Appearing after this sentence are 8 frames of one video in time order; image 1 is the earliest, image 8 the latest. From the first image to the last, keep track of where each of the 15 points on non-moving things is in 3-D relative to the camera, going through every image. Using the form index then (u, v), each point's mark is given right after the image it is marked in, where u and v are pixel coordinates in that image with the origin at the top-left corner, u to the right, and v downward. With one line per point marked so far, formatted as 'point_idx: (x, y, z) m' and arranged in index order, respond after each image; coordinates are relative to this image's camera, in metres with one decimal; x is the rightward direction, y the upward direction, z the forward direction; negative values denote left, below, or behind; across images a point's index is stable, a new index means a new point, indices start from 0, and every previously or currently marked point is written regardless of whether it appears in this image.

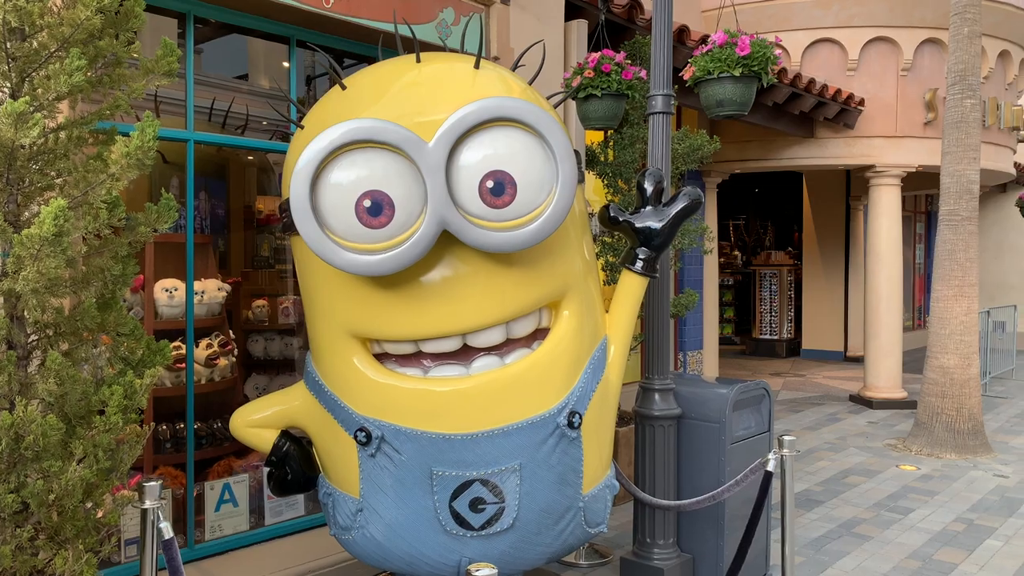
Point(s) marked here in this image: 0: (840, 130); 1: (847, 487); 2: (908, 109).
0: (+3.9, +1.9, +9.6) m
1: (+2.7, -1.6, +6.5) m
2: (+4.7, +2.1, +9.6) m
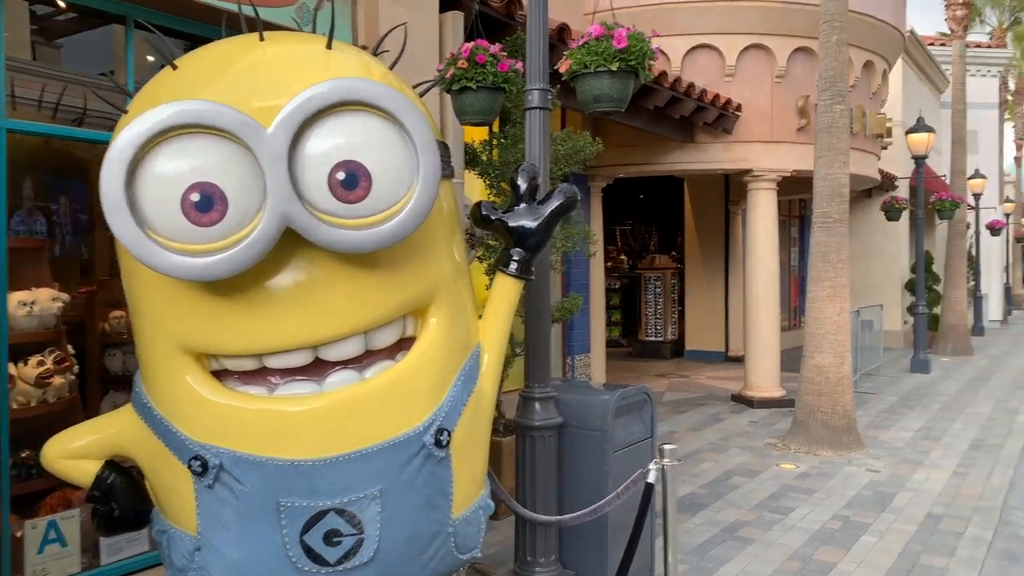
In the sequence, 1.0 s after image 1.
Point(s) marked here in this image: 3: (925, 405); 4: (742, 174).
0: (+2.5, +1.9, +9.8) m
1: (+1.8, -1.6, +6.5) m
2: (+3.3, +2.1, +9.9) m
3: (+5.1, -1.4, +9.9) m
4: (+2.9, +1.4, +10.0) m
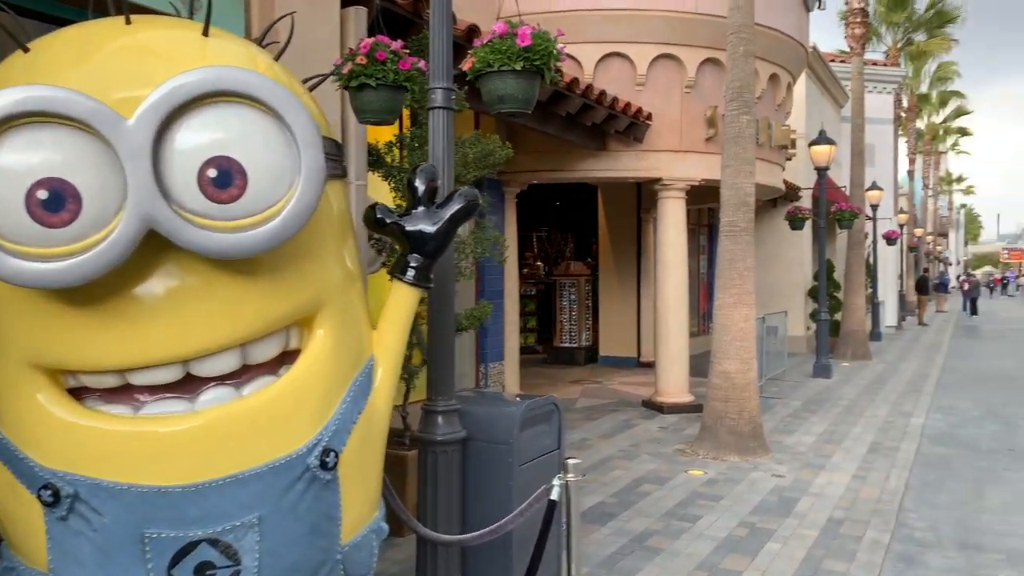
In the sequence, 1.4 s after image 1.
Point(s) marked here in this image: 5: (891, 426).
0: (+1.5, +1.8, +9.8) m
1: (+1.0, -1.7, +6.5) m
2: (+2.2, +2.0, +10.0) m
3: (+4.0, -1.5, +10.2) m
4: (+1.8, +1.3, +10.1) m
5: (+4.3, -1.6, +9.2) m
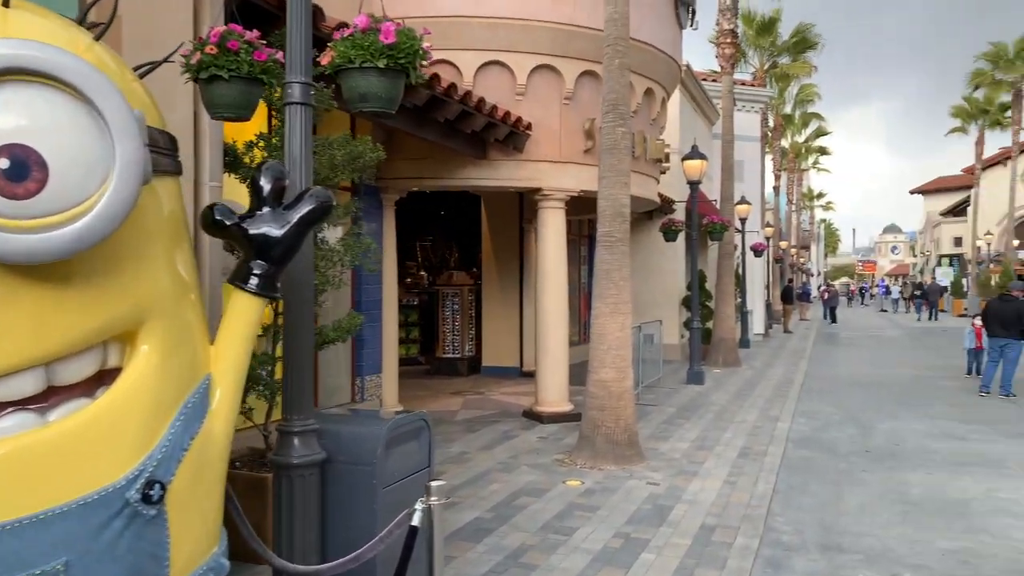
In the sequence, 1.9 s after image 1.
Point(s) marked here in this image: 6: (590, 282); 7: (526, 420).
0: (0.0, +1.7, +9.8) m
1: (0.0, -1.8, +6.4) m
2: (+0.7, +1.9, +10.1) m
3: (+2.4, -1.7, +10.5) m
4: (+0.3, +1.2, +10.1) m
5: (+2.9, -1.7, +9.5) m
6: (+1.6, +0.1, +16.5) m
7: (+0.2, -1.7, +10.4) m
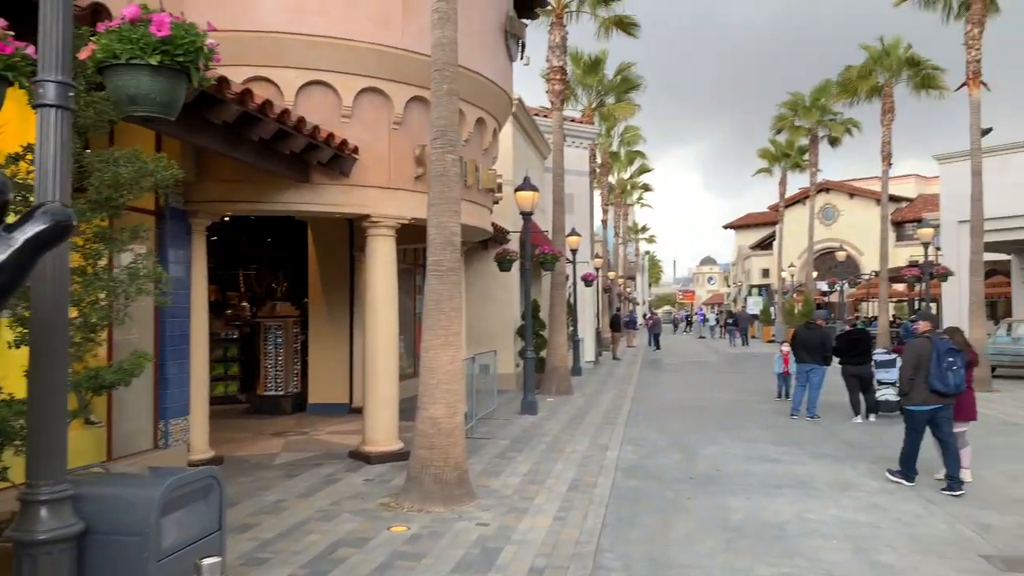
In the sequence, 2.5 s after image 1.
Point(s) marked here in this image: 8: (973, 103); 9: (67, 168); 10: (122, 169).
0: (-2.1, +1.3, +9.3) m
1: (-1.3, -2.0, +5.8) m
2: (-1.4, +1.5, +9.7) m
3: (+0.2, -2.1, +10.3) m
4: (-1.8, +0.8, +9.6) m
5: (+0.9, -2.0, +9.5) m
6: (-1.8, -0.5, +16.1) m
7: (-2.0, -2.1, +9.8) m
8: (+9.9, +4.0, +17.3) m
9: (-1.7, +0.5, +3.0) m
10: (-2.3, +0.7, +4.8) m
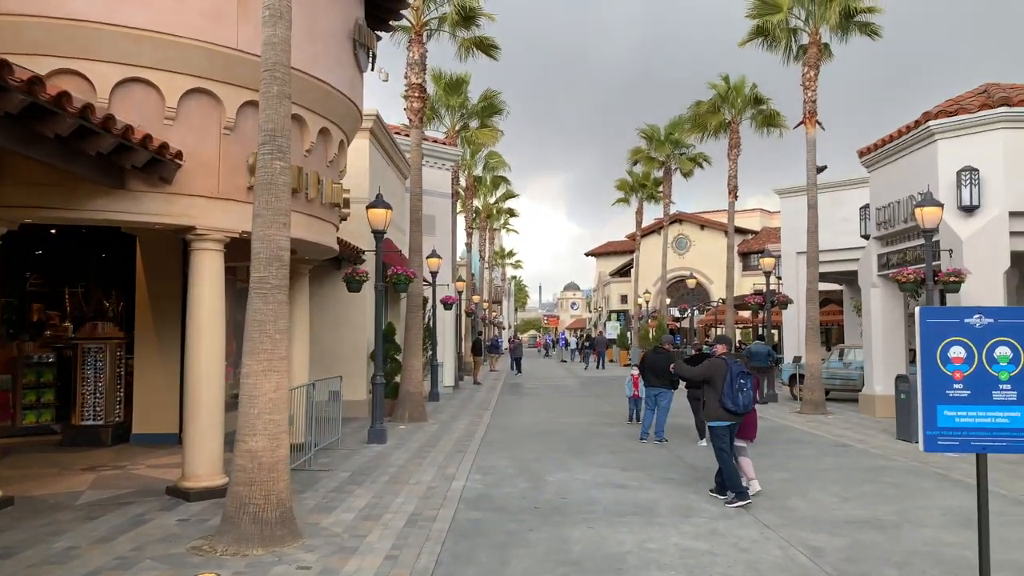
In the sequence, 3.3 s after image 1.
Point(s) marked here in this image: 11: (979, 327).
0: (-3.7, +1.1, +8.4) m
1: (-2.5, -2.1, +5.1) m
2: (-3.1, +1.3, +9.0) m
3: (-1.7, -2.3, +9.7) m
4: (-3.6, +0.6, +8.8) m
5: (-0.9, -2.3, +9.0) m
6: (-4.6, -0.9, +15.1) m
7: (-3.8, -2.3, +8.8) m
8: (+6.8, +3.4, +18.4) m
9: (-2.4, +0.4, +2.3) m
10: (-3.3, +0.7, +3.9) m
11: (+2.7, -0.2, +4.7) m
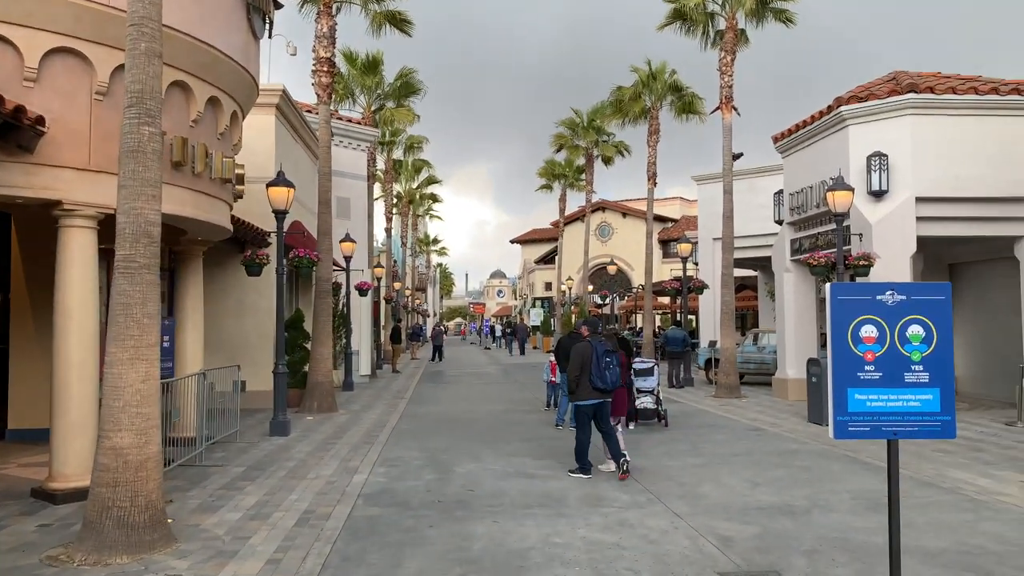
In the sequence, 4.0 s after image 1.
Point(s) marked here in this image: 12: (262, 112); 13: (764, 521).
0: (-4.7, +1.3, +7.6) m
1: (-3.1, -2.0, +4.4) m
2: (-4.1, +1.5, +8.2) m
3: (-2.8, -2.1, +9.1) m
4: (-4.6, +0.8, +8.0) m
5: (-1.9, -2.1, +8.5) m
6: (-6.2, -0.6, +14.2) m
7: (-4.7, -2.1, +8.0) m
8: (+4.9, +3.7, +18.4) m
9: (-2.8, +0.5, +1.6) m
10: (-3.8, +0.8, +3.1) m
11: (+2.1, -0.1, +4.4) m
12: (-5.1, +3.6, +16.5) m
13: (+2.2, -2.1, +7.1) m
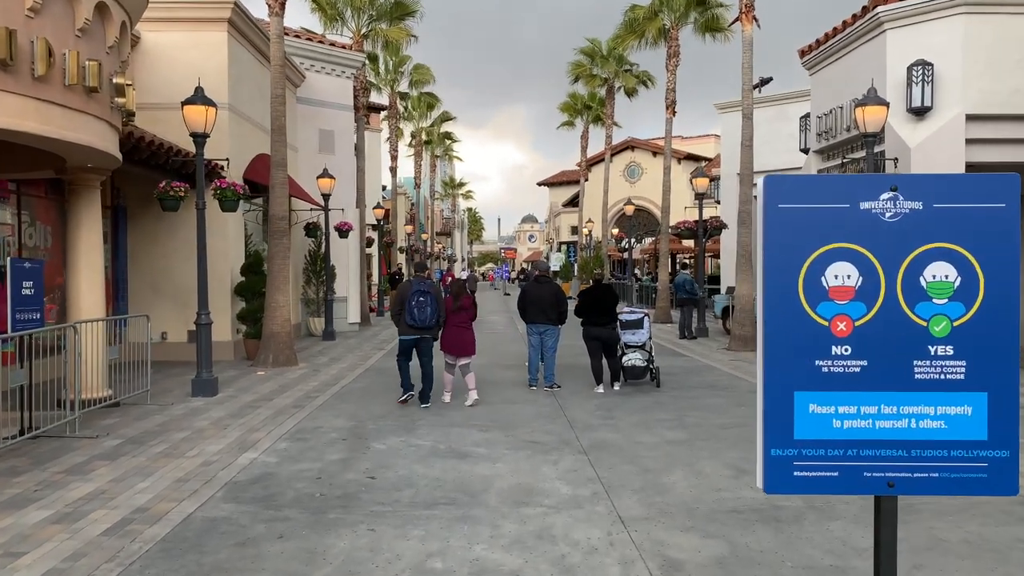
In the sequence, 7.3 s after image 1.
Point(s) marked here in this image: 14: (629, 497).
0: (-5.4, +1.8, +5.8) m
1: (-4.0, -1.7, +2.8) m
2: (-4.9, +2.0, +6.3) m
3: (-3.4, -1.5, +7.4) m
4: (-5.3, +1.3, +6.2) m
5: (-2.6, -1.5, +6.8) m
6: (-6.6, +0.4, +12.6) m
7: (-5.5, -1.6, +6.5) m
8: (+4.6, +4.9, +16.0) m
9: (-3.8, +0.6, -0.2) m
10: (-4.8, +1.0, +1.4) m
11: (+1.2, +0.2, +2.4) m
12: (-5.4, +4.7, +14.5) m
13: (+1.5, -1.6, +5.3) m
14: (+0.9, -1.6, +6.1) m
